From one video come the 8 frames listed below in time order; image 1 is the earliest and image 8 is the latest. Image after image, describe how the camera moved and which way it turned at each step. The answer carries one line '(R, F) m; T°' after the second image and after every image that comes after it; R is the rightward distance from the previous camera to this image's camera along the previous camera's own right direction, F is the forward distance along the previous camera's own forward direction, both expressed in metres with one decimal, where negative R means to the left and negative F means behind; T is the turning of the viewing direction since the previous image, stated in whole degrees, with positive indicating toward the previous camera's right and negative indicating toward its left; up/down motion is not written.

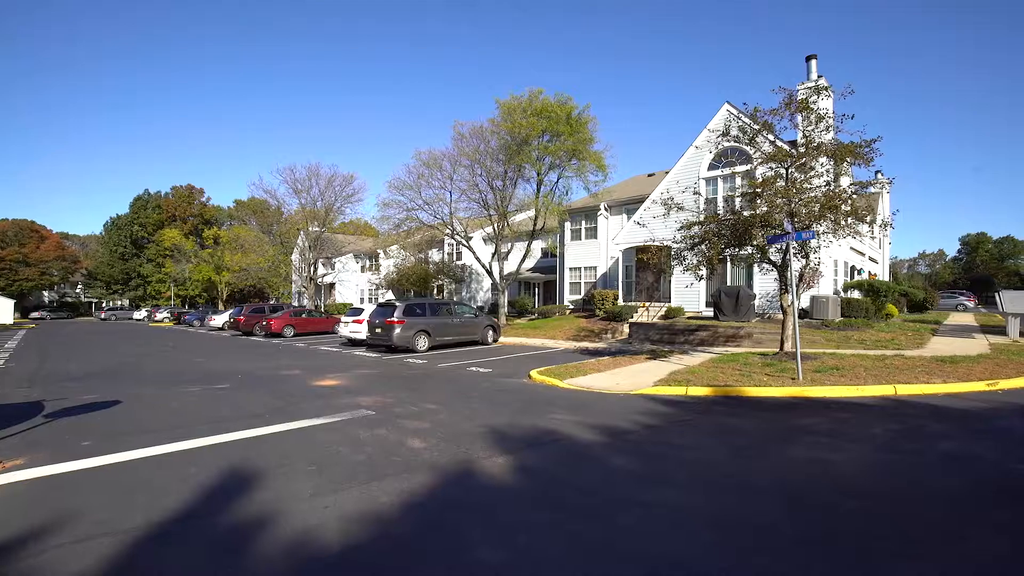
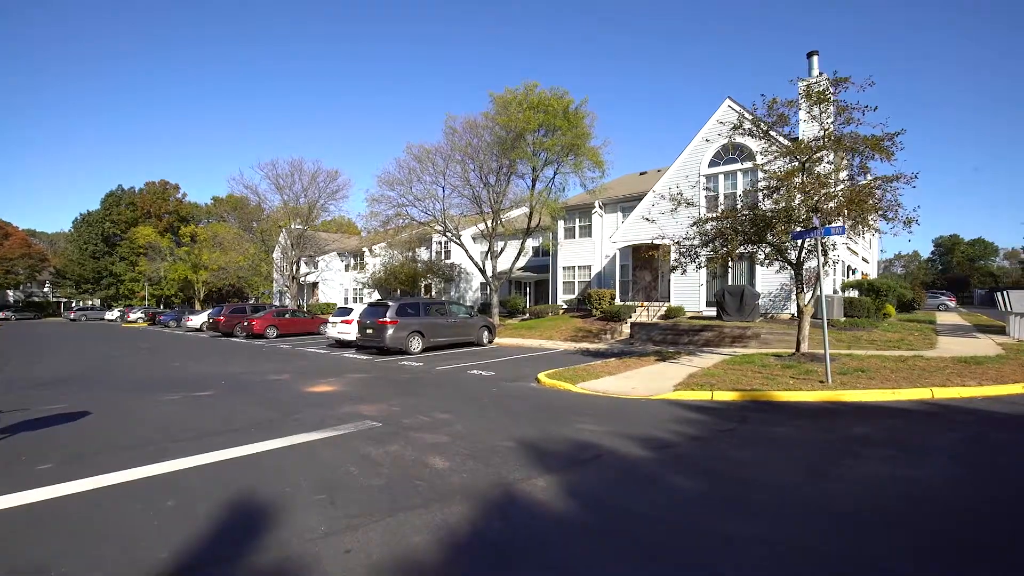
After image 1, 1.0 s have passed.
(-0.5, +0.8) m; +2°
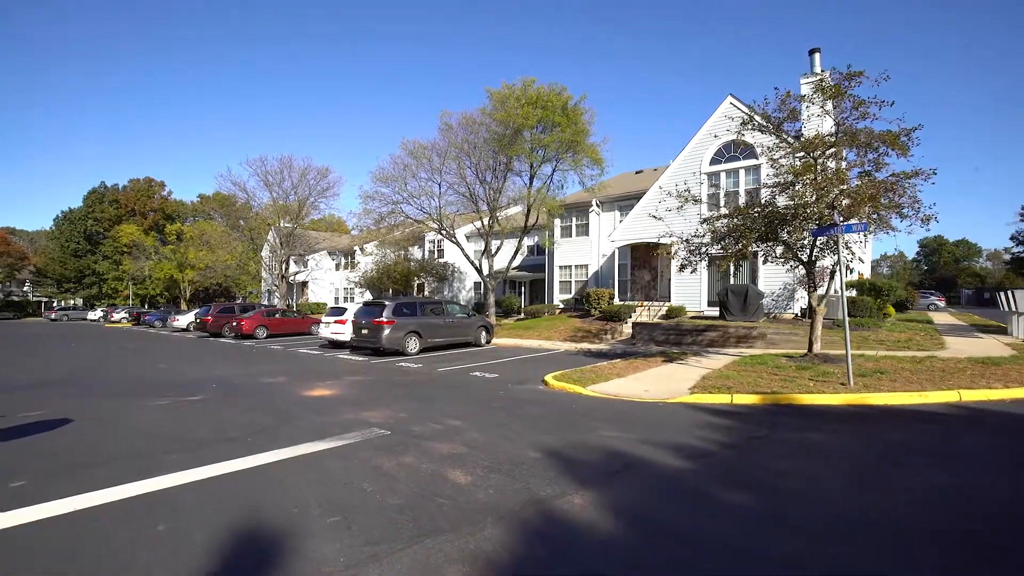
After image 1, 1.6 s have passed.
(-0.3, +0.5) m; +1°
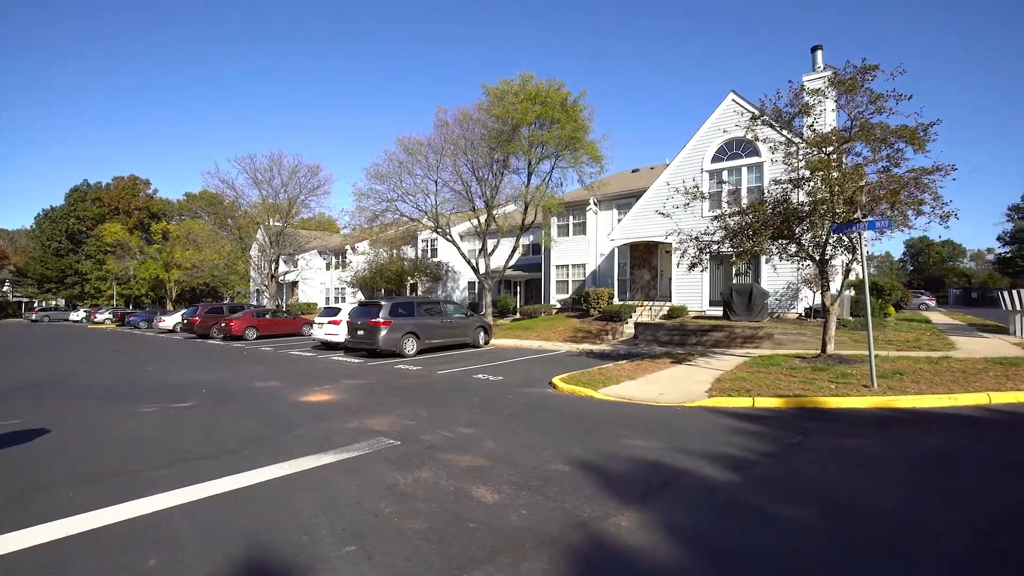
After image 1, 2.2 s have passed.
(-0.3, +0.5) m; +1°
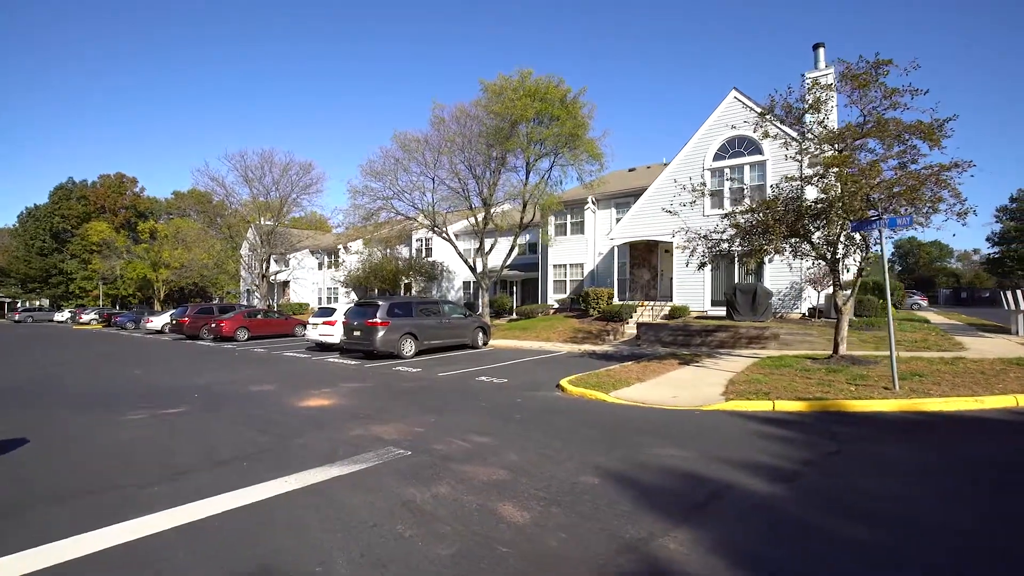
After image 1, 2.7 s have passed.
(-0.3, +0.4) m; +1°
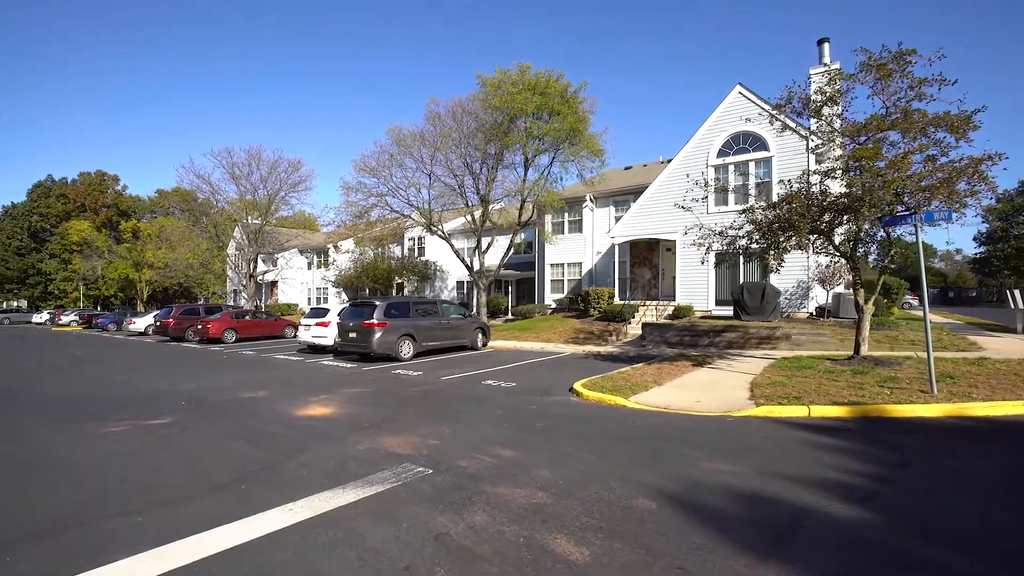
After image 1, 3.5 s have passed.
(-0.4, +0.6) m; +1°
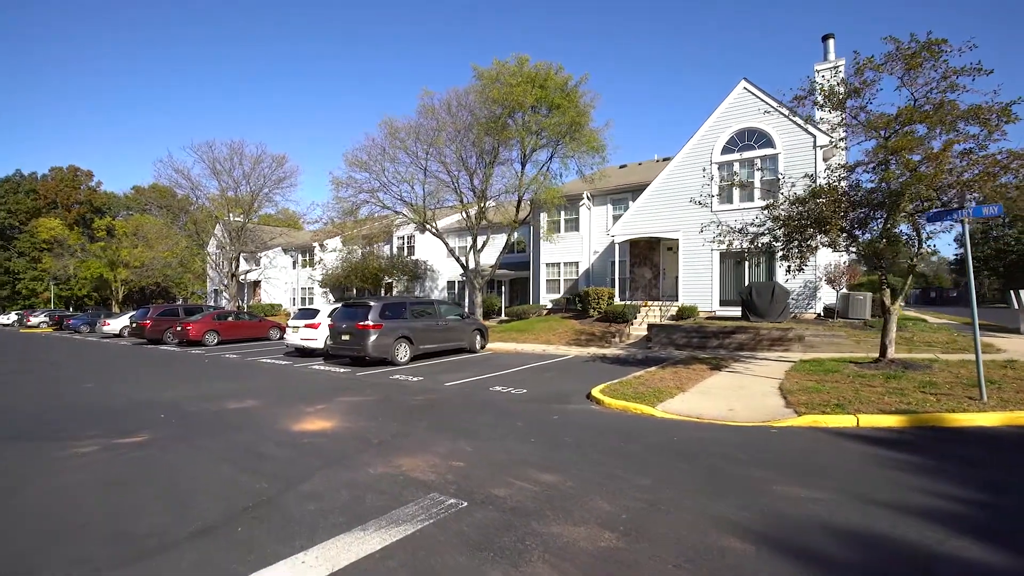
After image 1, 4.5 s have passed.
(-0.5, +0.8) m; +2°
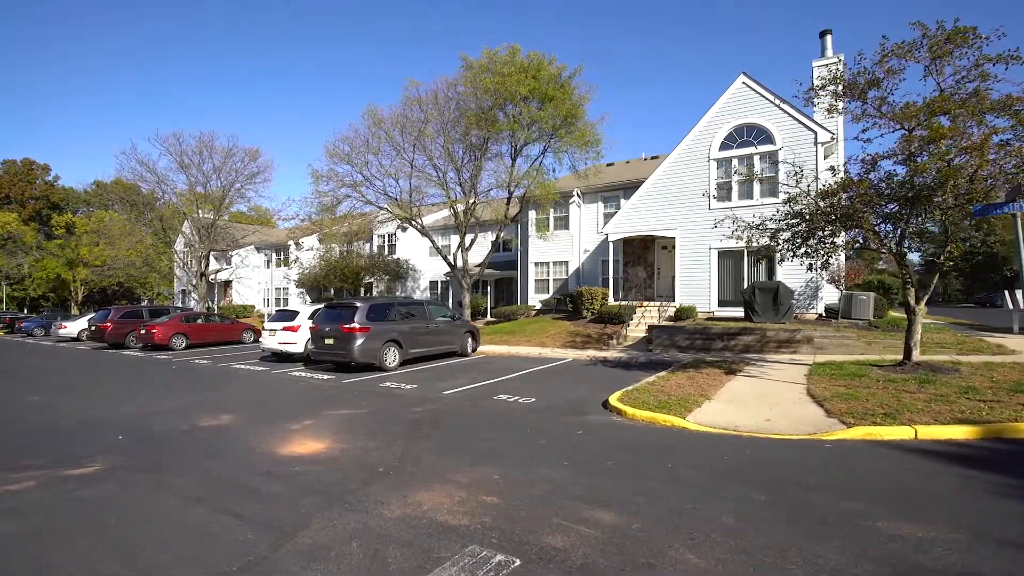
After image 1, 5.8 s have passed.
(-0.5, +0.9) m; +2°
